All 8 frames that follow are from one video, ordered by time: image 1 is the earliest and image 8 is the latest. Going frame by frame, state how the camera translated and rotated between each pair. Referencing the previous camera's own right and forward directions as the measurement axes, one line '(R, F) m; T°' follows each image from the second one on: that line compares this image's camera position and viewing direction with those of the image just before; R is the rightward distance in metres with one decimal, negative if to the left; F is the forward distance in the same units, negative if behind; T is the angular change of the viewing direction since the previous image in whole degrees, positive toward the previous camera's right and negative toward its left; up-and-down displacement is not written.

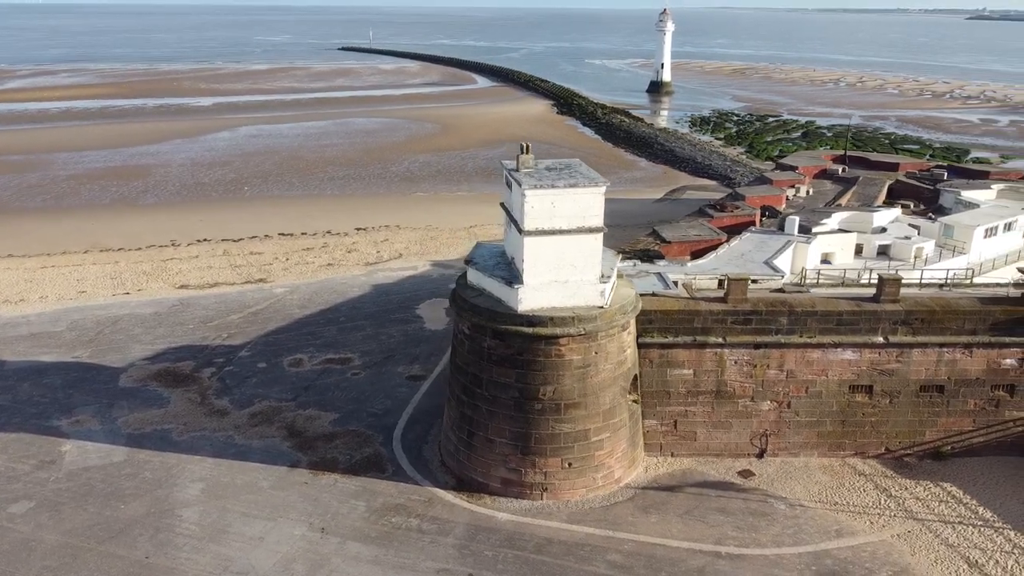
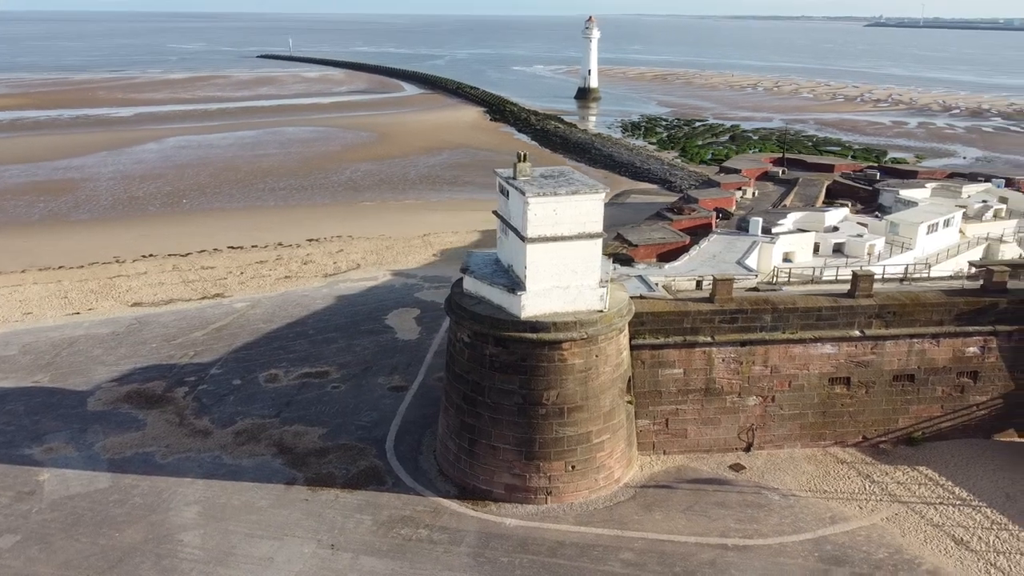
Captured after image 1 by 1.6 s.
(-1.2, -0.1) m; +5°
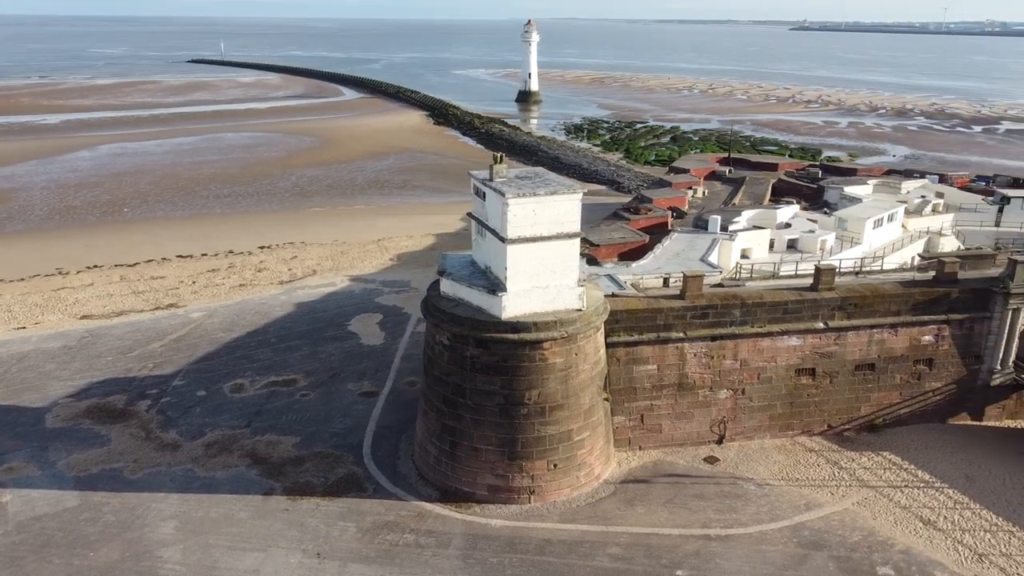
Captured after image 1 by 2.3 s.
(-0.6, 0.0) m; +4°
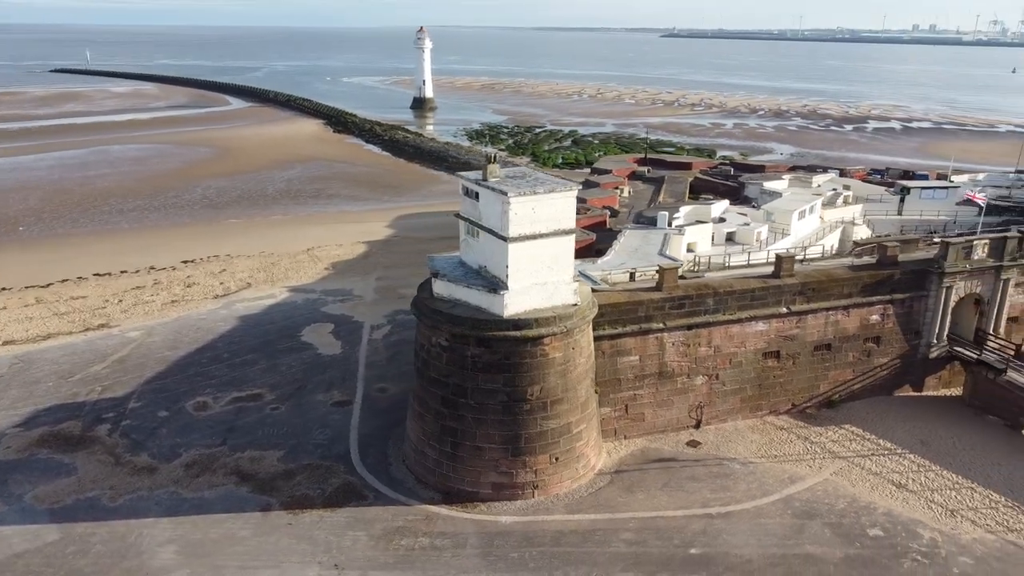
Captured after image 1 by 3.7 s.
(-1.7, 0.0) m; +8°
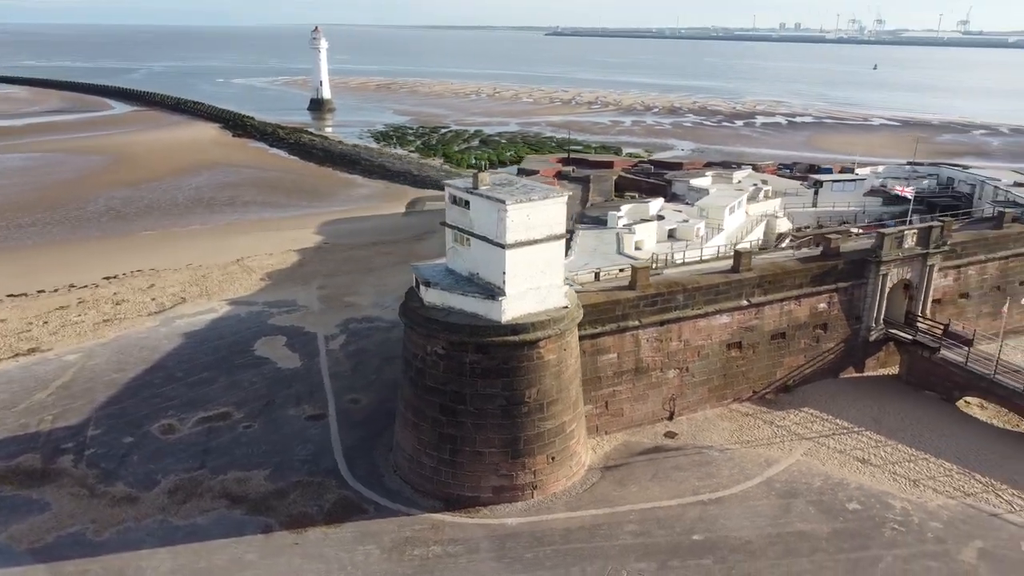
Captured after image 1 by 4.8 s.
(-1.6, -0.1) m; +7°
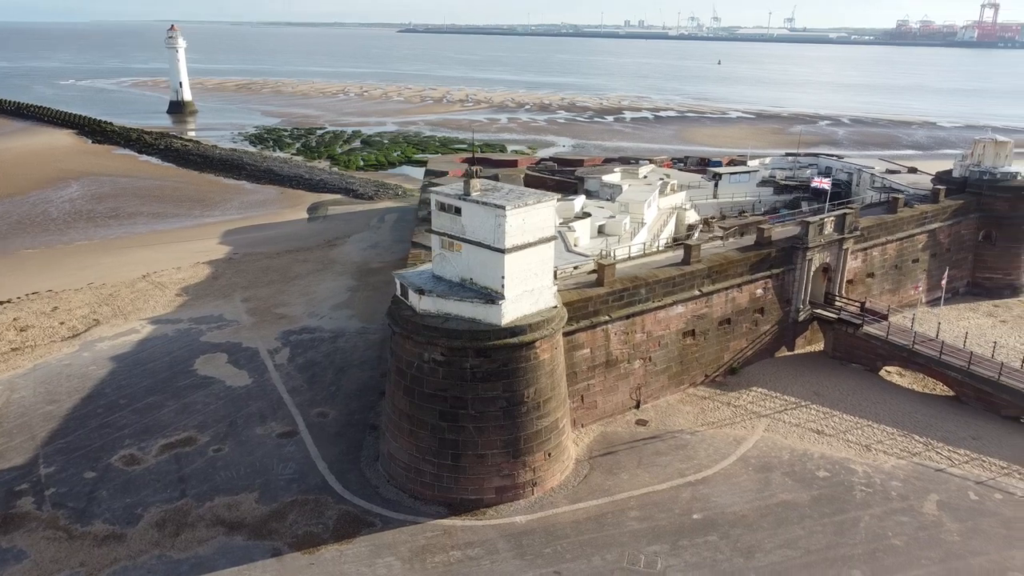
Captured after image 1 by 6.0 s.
(-2.1, -0.1) m; +10°
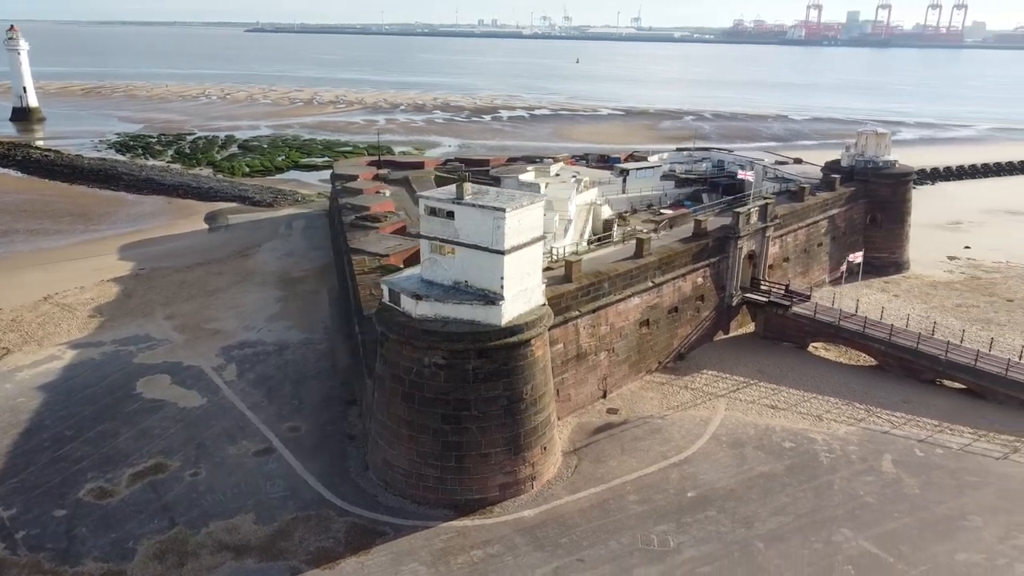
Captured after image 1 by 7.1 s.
(-2.2, -0.1) m; +9°
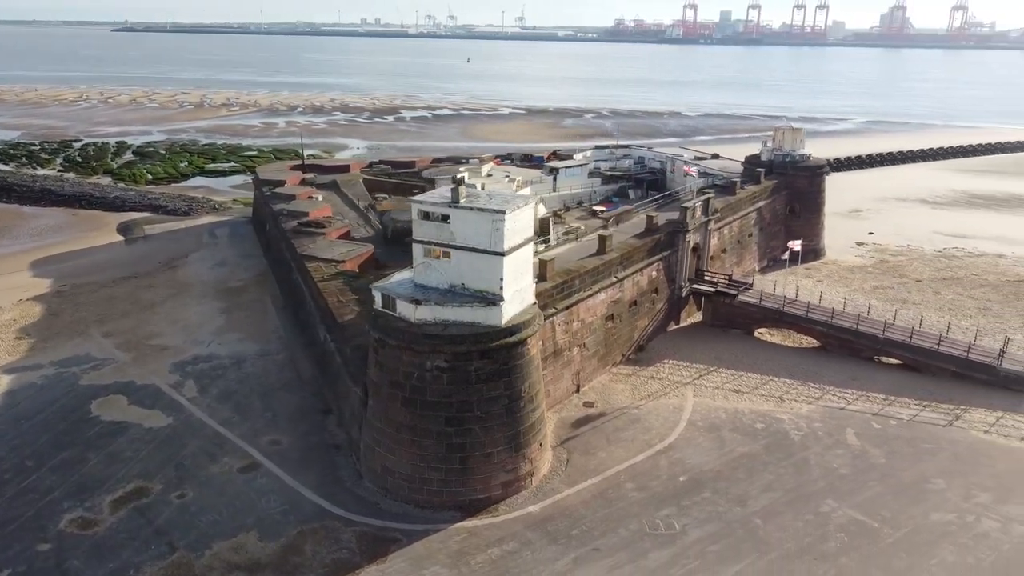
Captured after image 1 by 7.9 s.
(-1.7, -0.1) m; +7°
